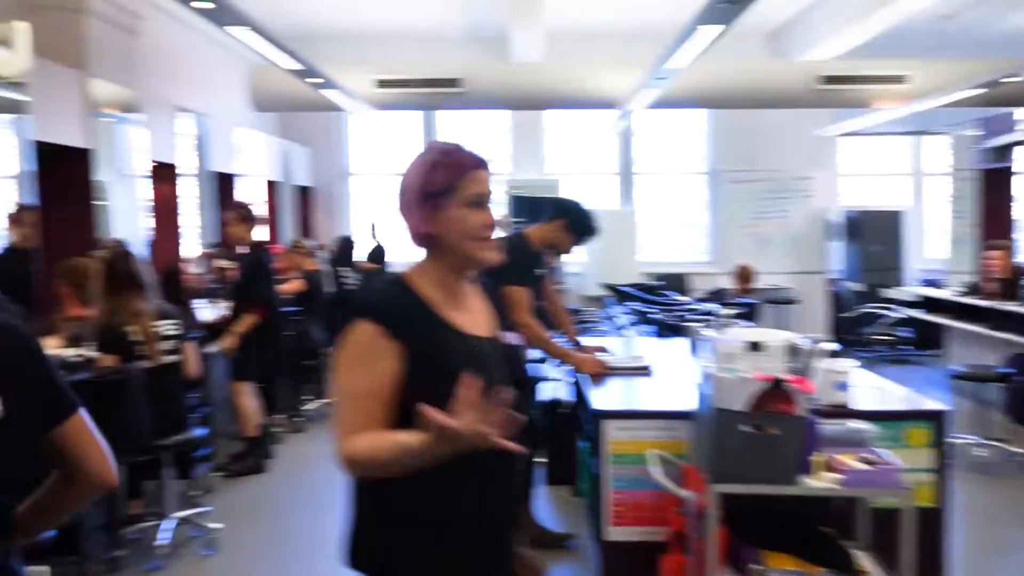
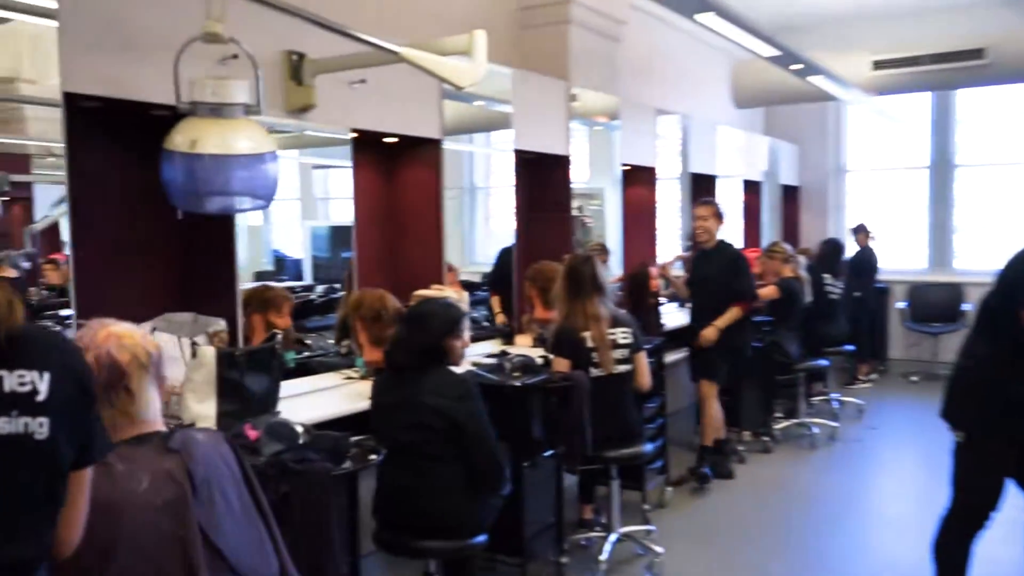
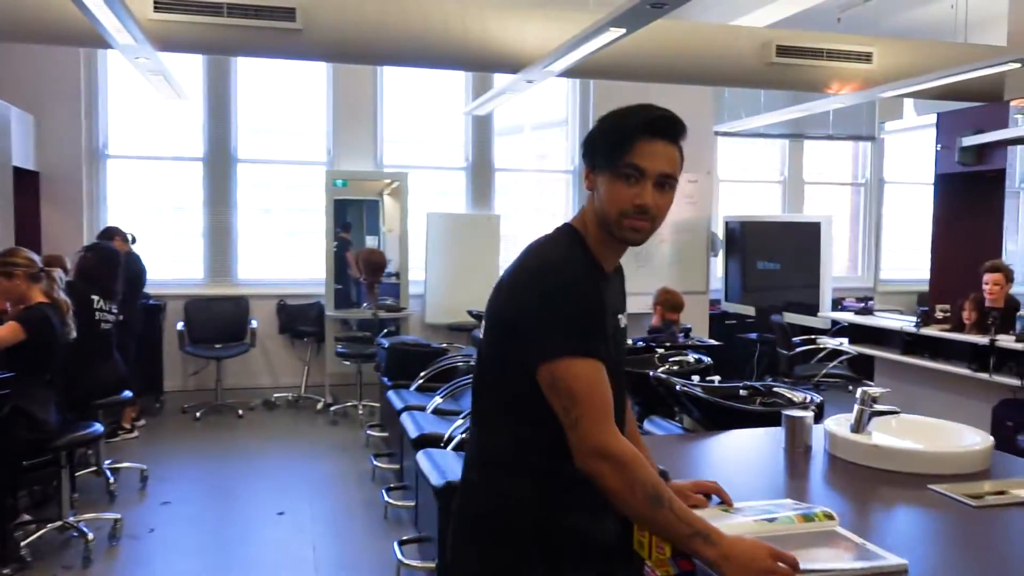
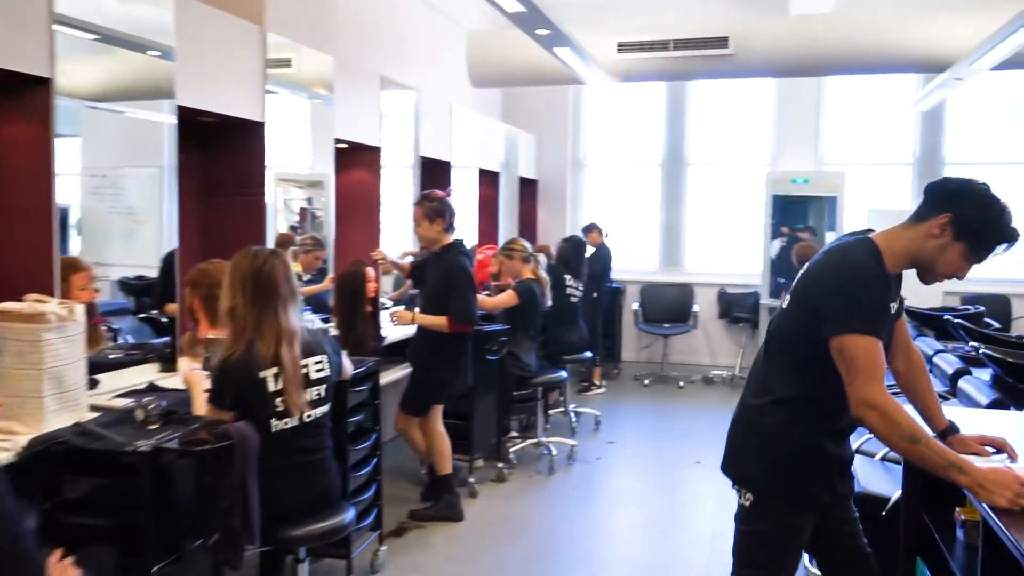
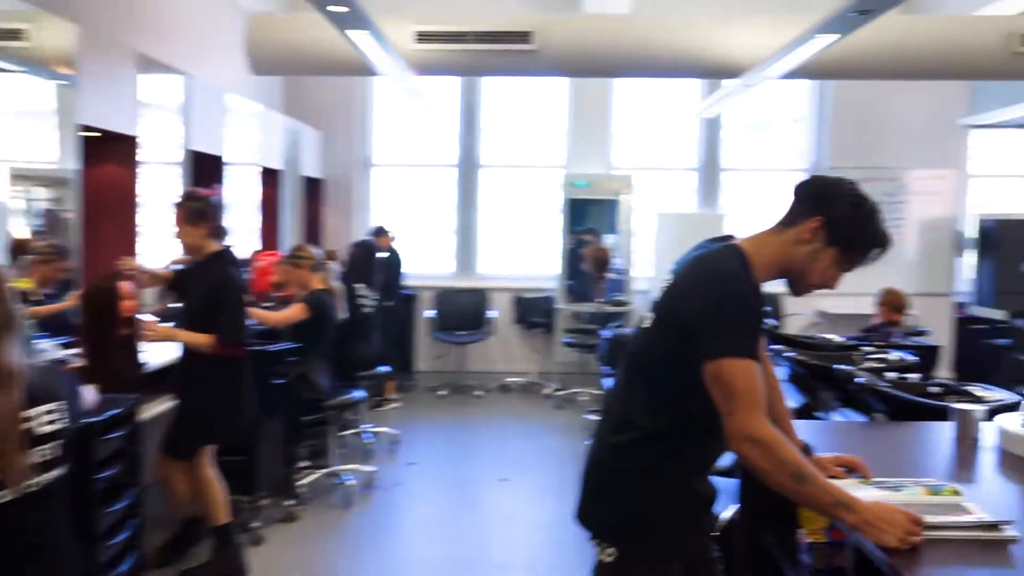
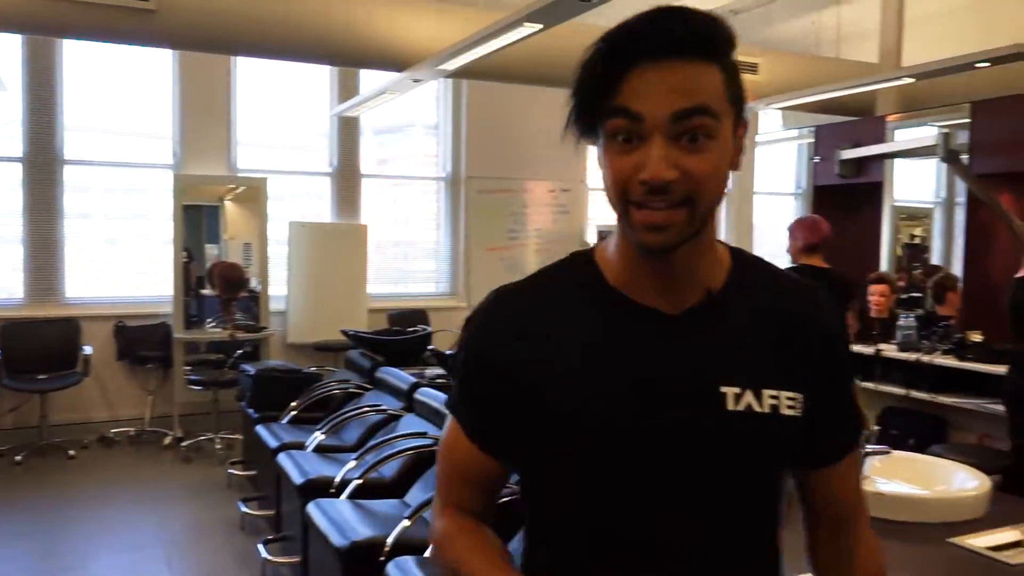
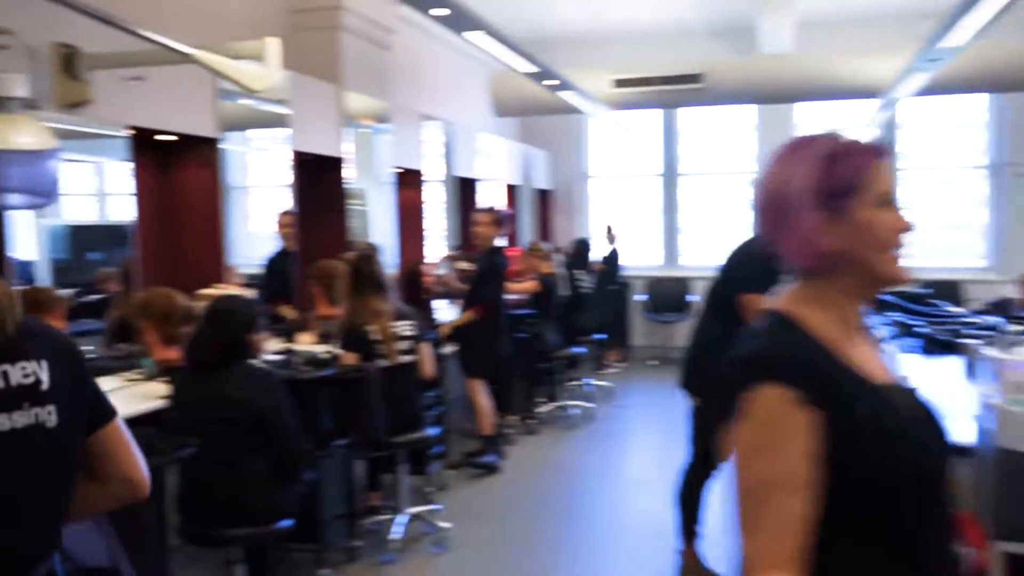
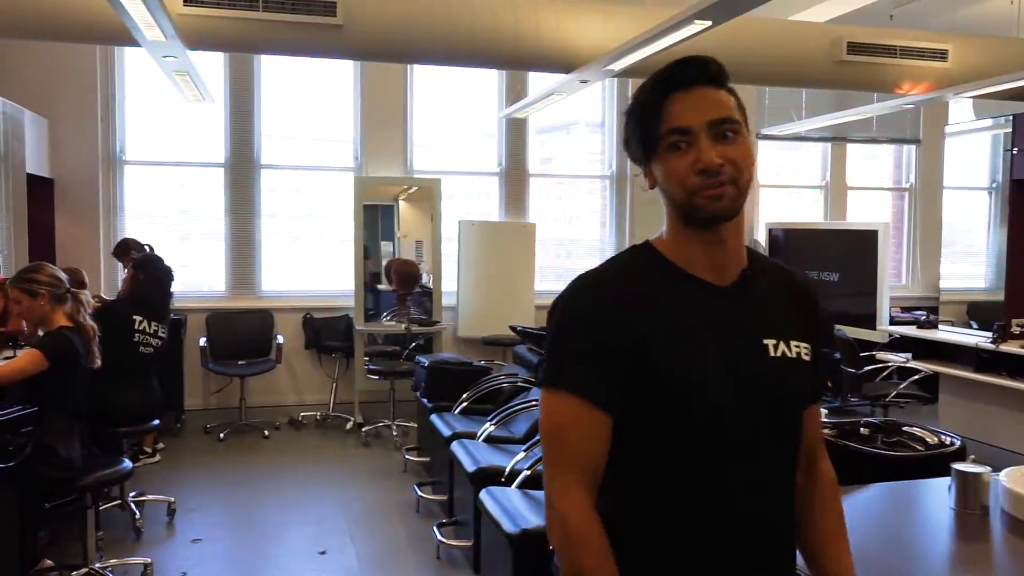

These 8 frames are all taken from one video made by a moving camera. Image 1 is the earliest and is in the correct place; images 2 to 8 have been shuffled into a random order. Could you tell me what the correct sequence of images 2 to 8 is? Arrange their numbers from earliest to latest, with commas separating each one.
7, 2, 4, 5, 3, 8, 6
